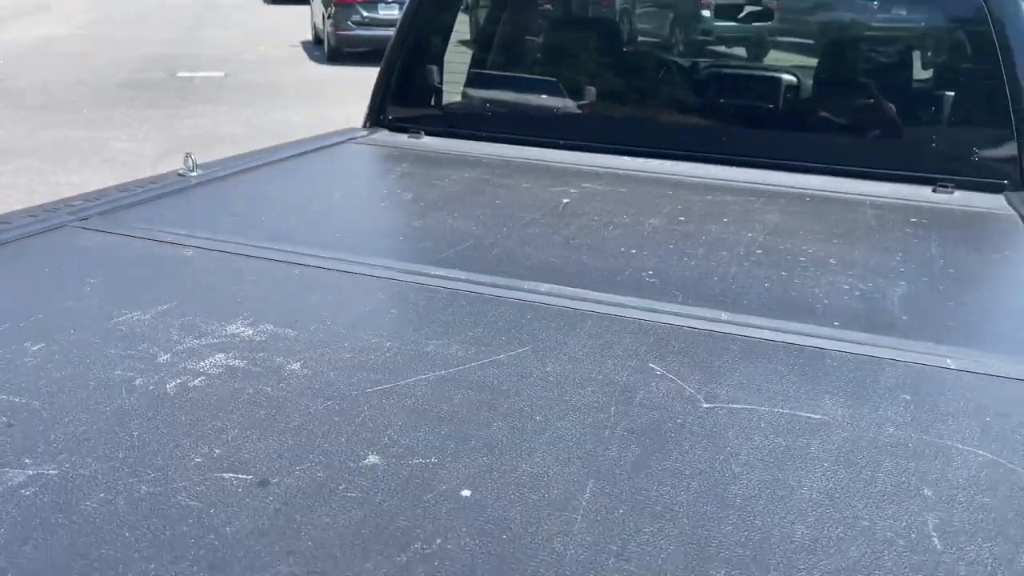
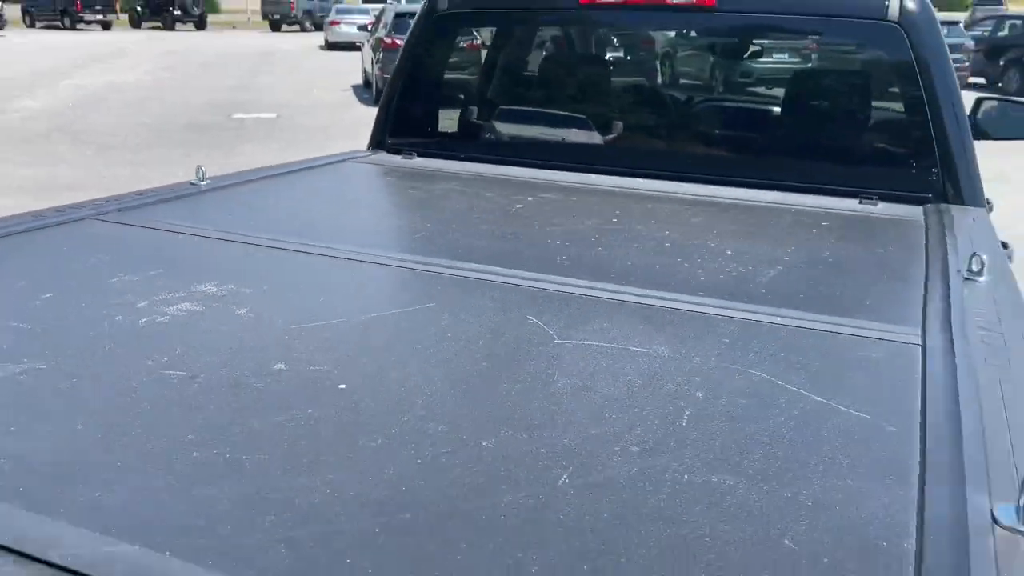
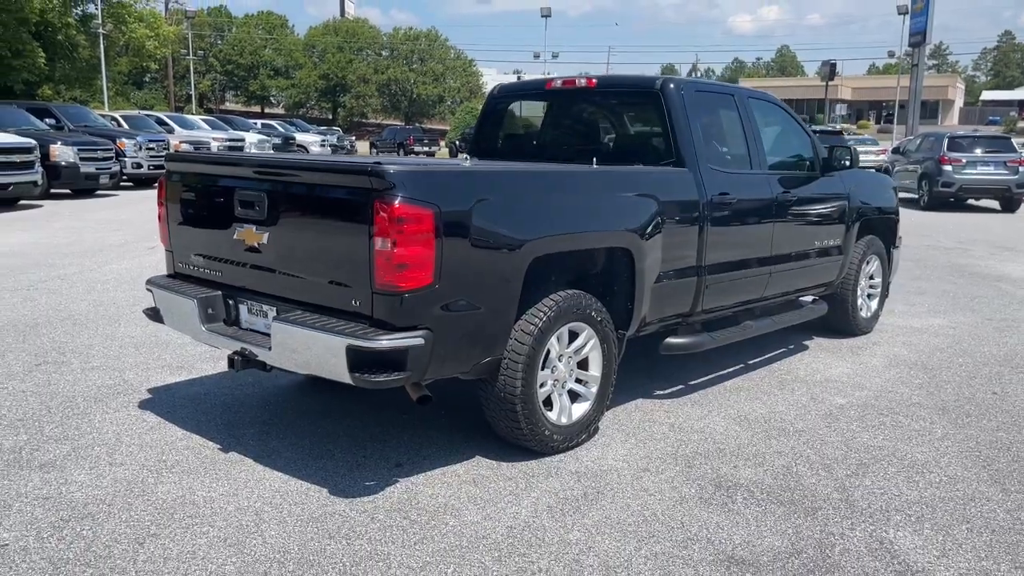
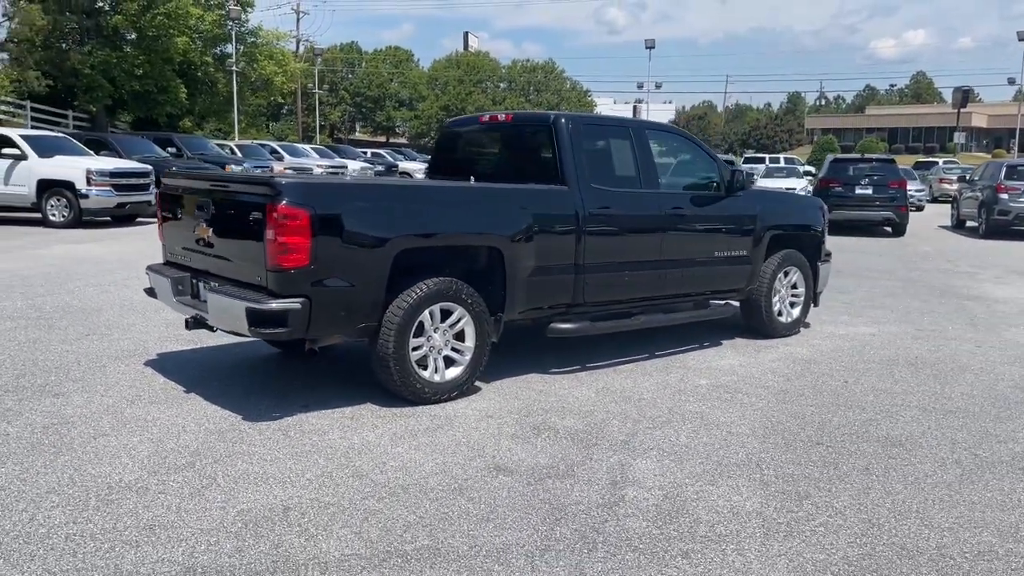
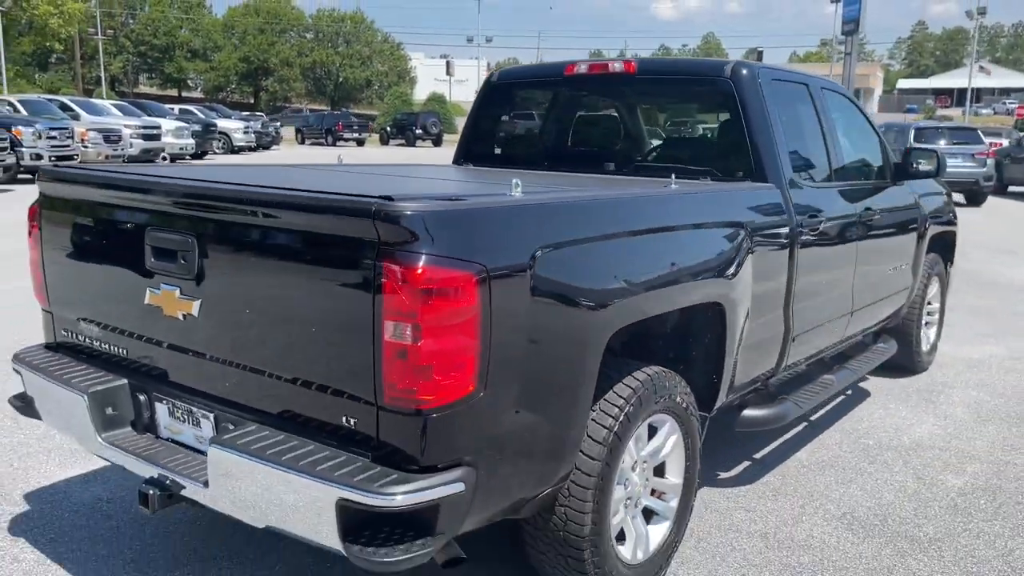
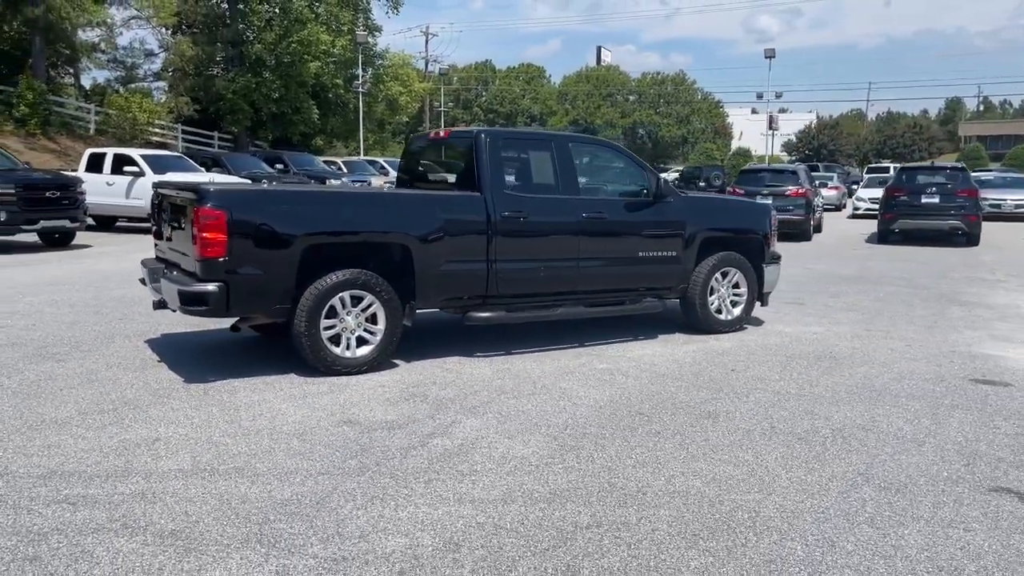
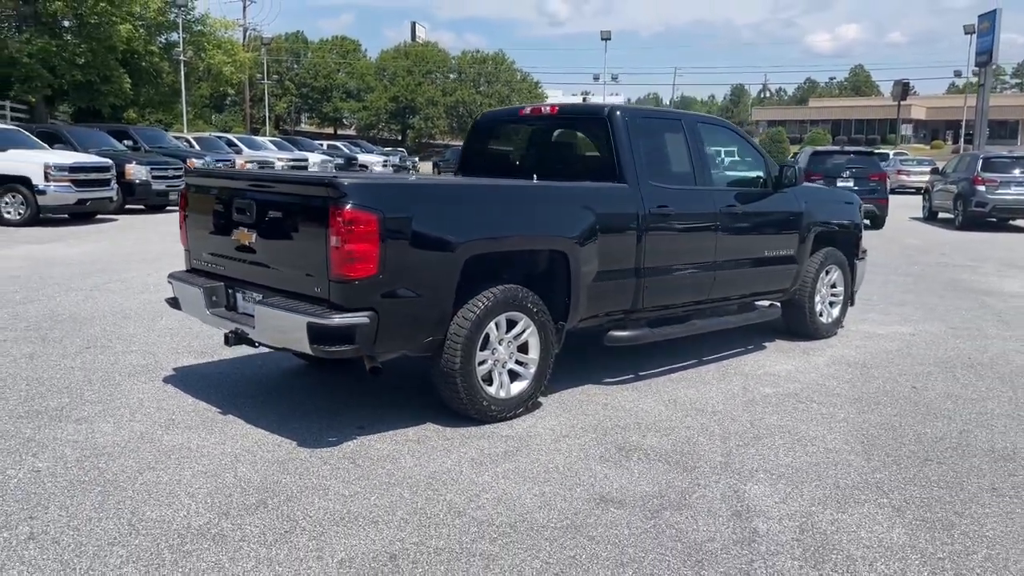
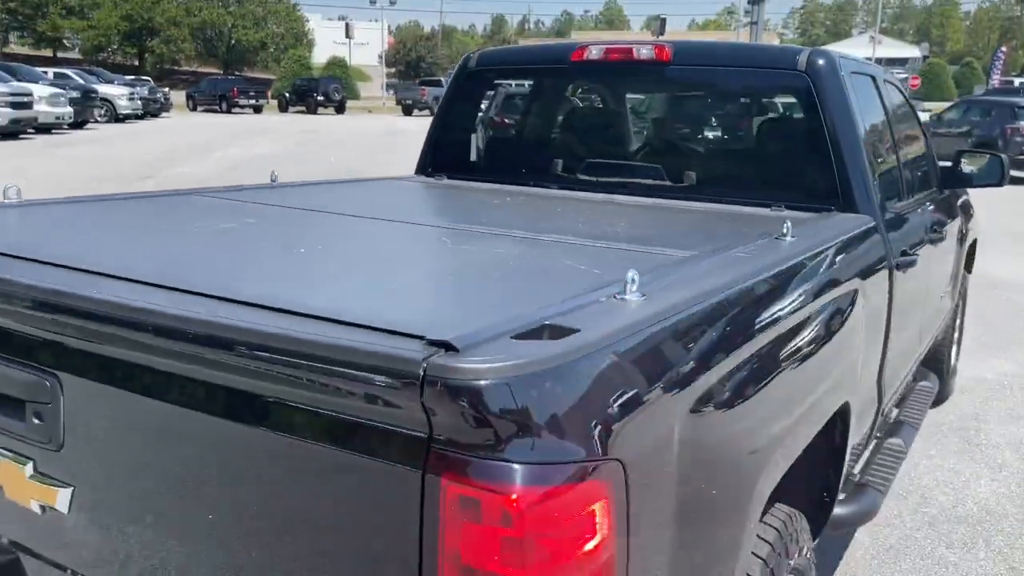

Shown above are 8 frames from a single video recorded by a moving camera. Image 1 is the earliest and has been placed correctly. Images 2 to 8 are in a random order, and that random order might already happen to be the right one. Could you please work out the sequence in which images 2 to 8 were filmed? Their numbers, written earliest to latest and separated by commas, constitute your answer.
2, 8, 5, 3, 7, 4, 6
